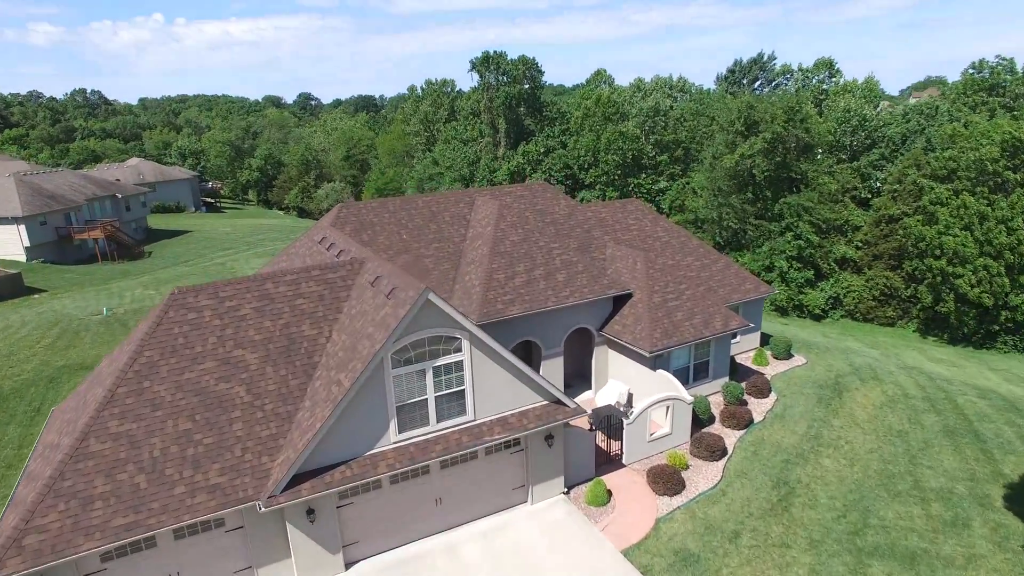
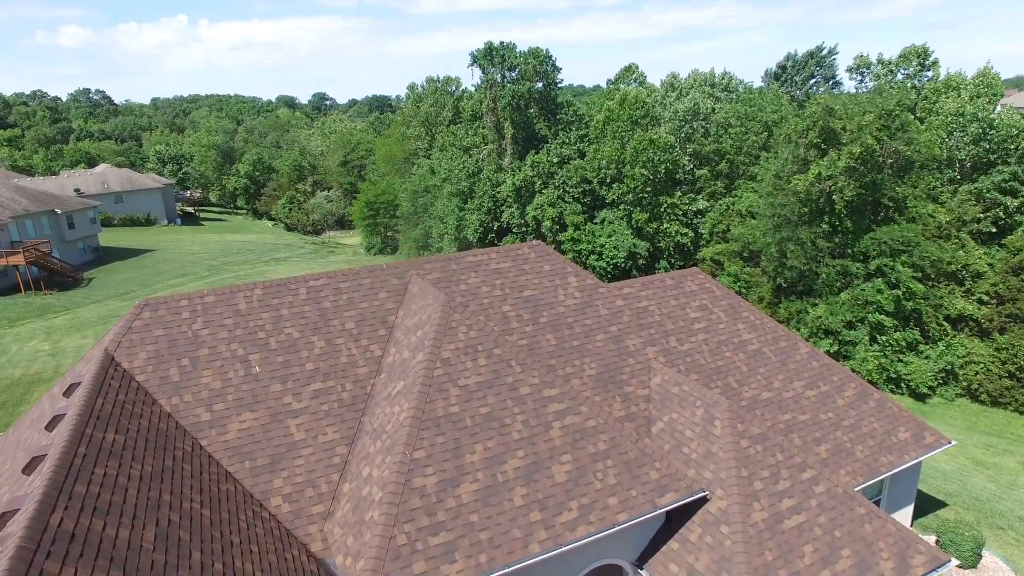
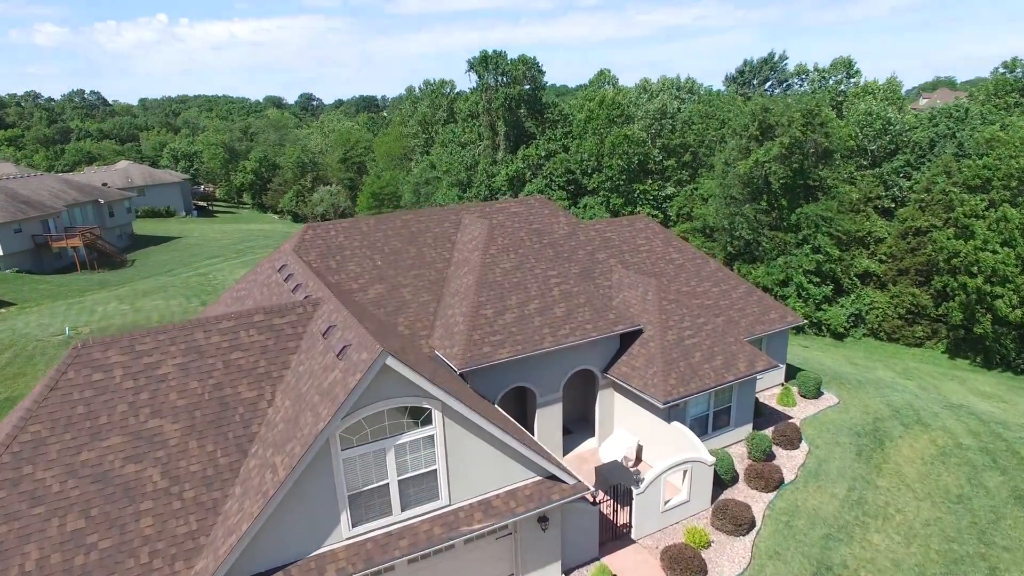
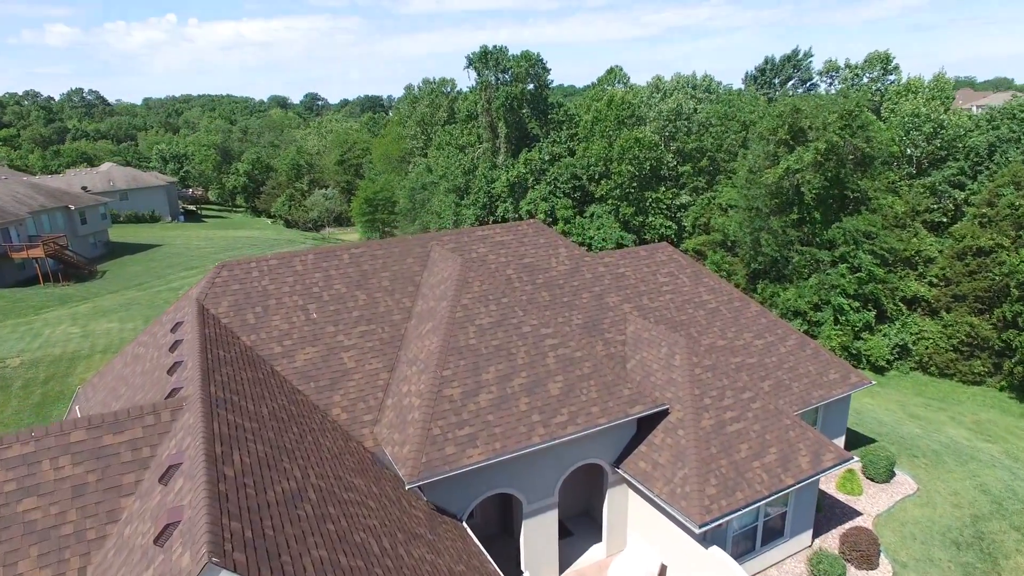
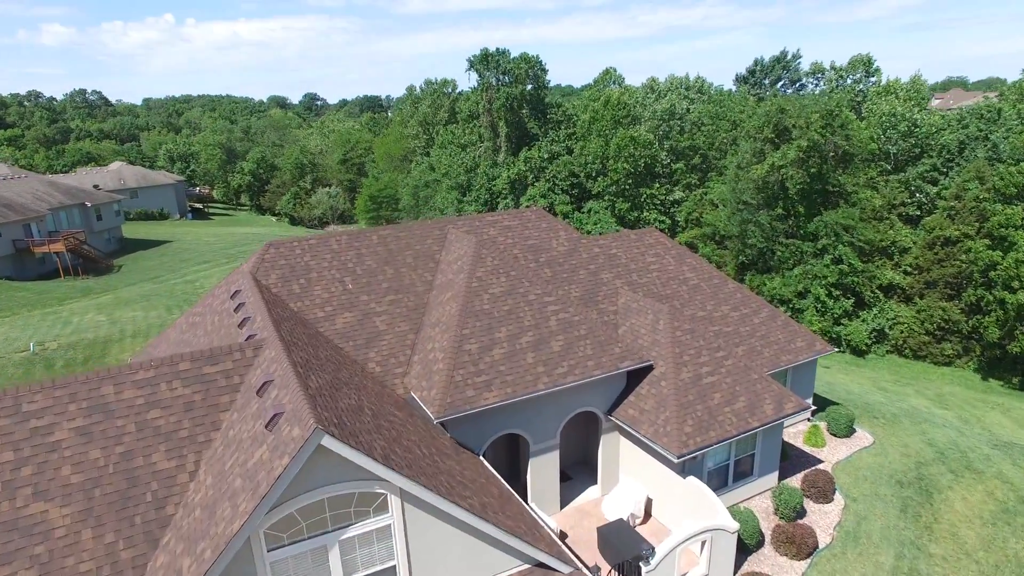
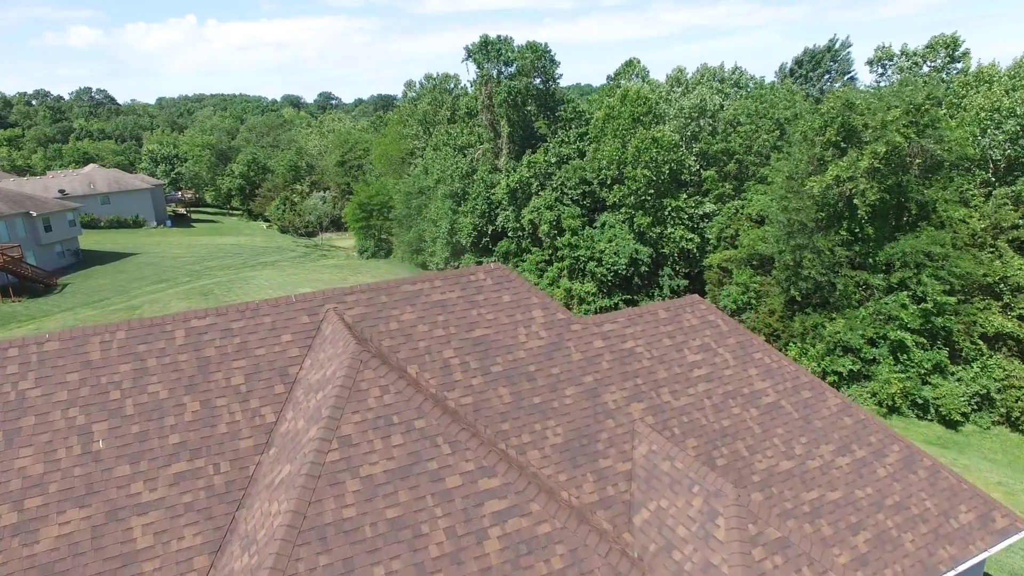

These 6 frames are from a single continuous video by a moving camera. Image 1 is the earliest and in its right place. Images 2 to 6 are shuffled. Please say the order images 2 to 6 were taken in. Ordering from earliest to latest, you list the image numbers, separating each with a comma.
3, 5, 4, 2, 6
